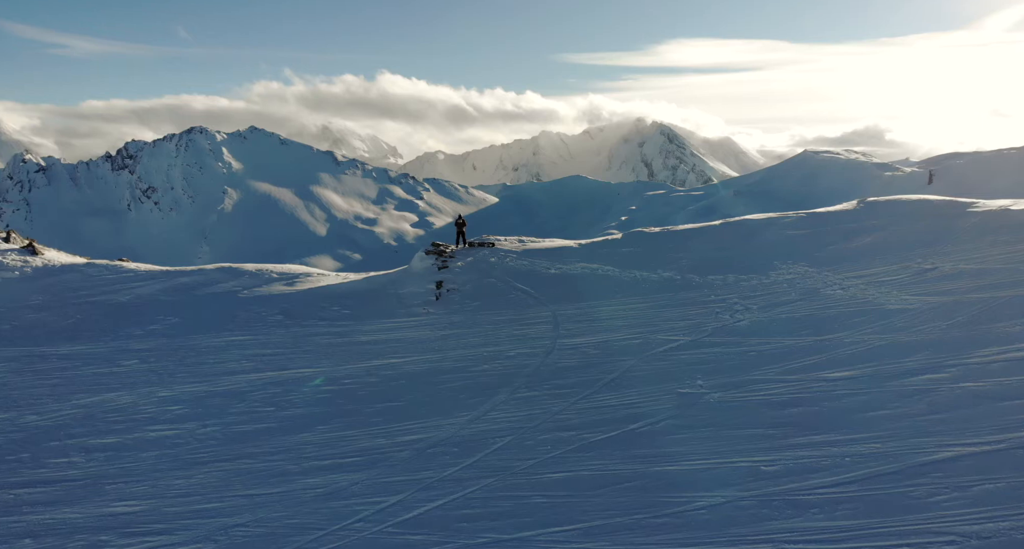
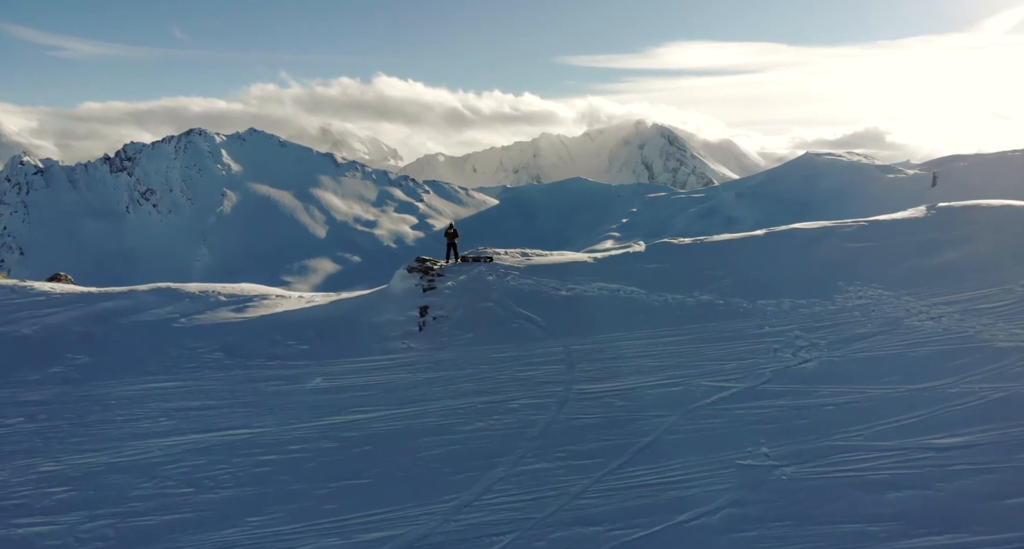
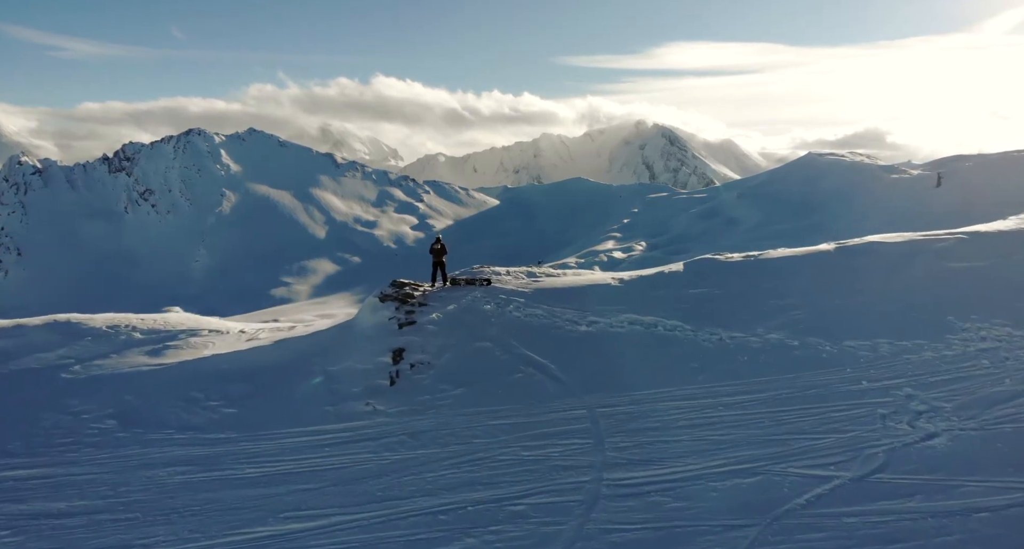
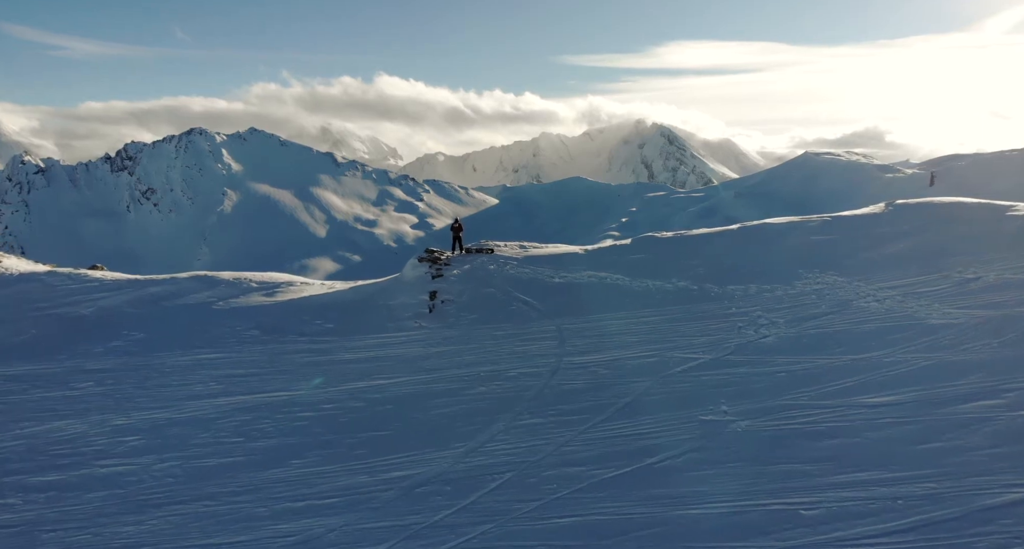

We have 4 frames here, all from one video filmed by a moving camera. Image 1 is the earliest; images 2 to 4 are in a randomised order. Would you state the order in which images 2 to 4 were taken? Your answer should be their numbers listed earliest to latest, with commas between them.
4, 2, 3
